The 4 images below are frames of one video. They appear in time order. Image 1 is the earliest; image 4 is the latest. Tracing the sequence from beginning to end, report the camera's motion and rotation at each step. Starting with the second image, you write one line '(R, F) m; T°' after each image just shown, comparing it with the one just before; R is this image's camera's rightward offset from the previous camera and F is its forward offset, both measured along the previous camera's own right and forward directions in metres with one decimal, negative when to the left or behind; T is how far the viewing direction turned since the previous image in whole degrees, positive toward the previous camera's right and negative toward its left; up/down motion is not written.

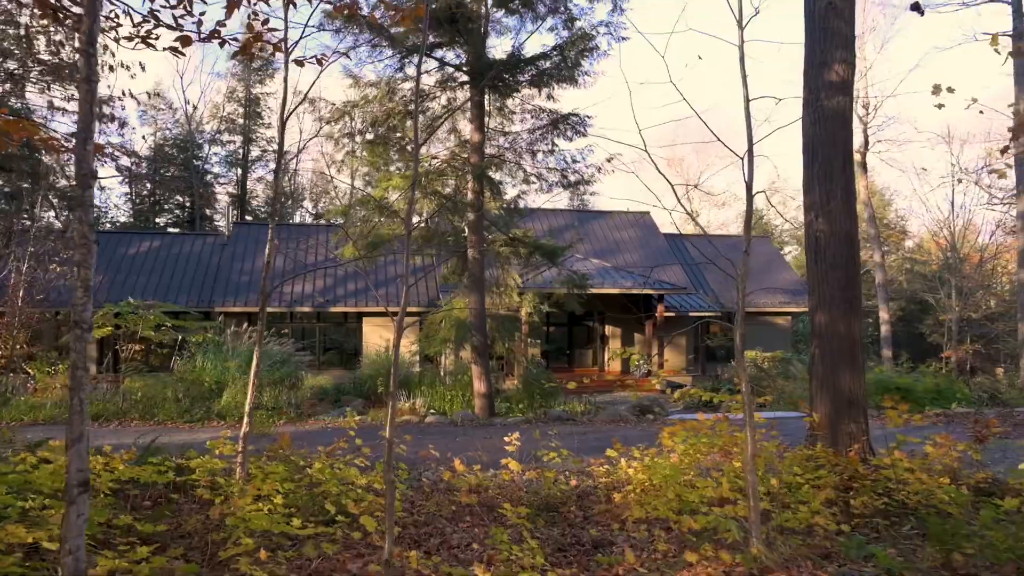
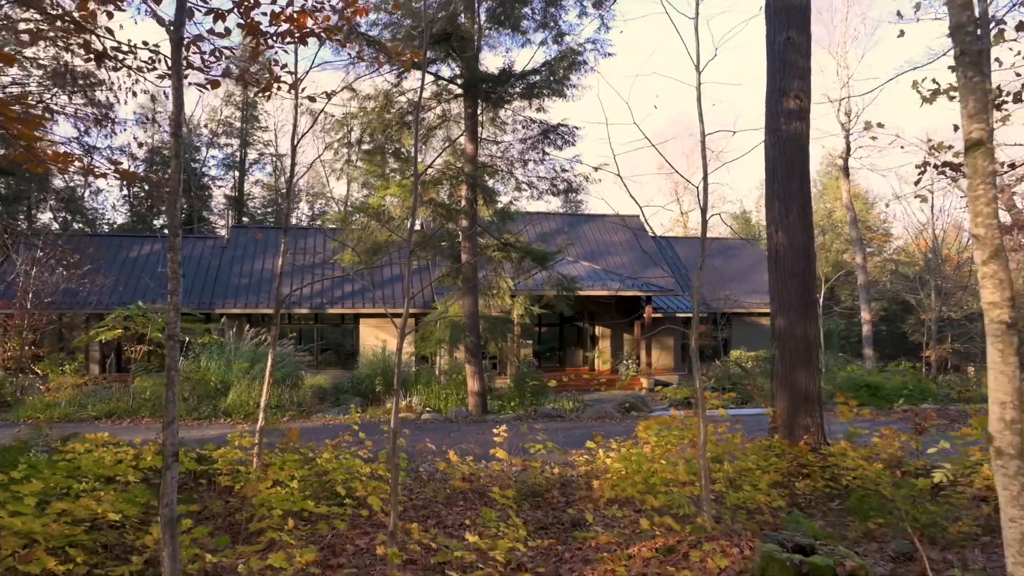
(0.0, -0.6) m; 0°
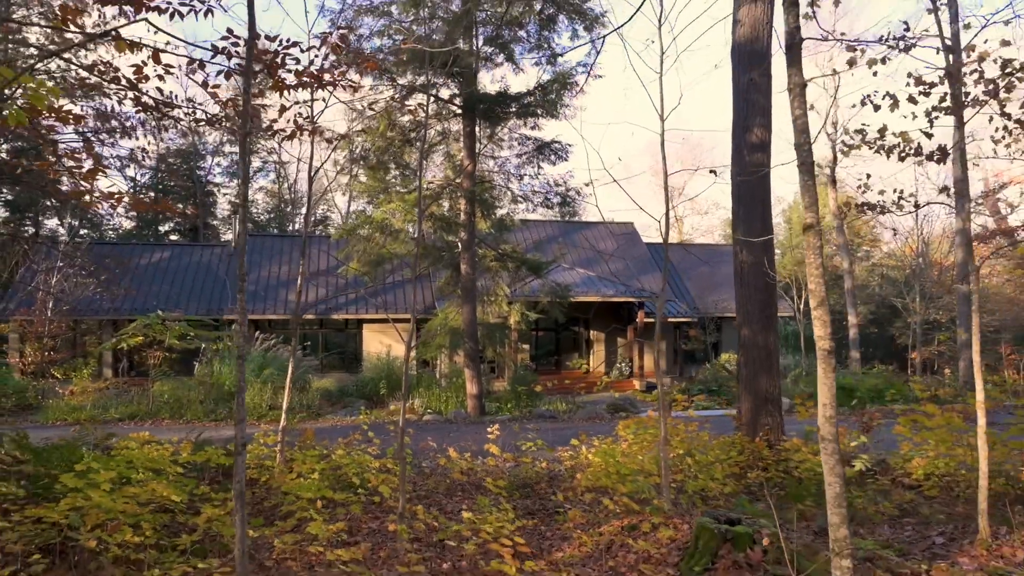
(+0.1, -0.8) m; 0°
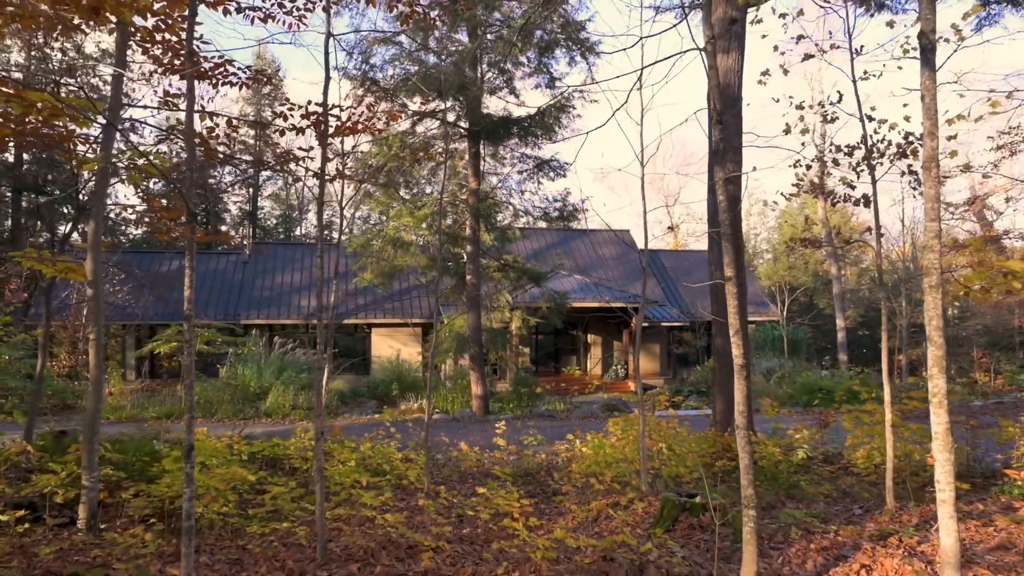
(0.0, -1.1) m; 0°
